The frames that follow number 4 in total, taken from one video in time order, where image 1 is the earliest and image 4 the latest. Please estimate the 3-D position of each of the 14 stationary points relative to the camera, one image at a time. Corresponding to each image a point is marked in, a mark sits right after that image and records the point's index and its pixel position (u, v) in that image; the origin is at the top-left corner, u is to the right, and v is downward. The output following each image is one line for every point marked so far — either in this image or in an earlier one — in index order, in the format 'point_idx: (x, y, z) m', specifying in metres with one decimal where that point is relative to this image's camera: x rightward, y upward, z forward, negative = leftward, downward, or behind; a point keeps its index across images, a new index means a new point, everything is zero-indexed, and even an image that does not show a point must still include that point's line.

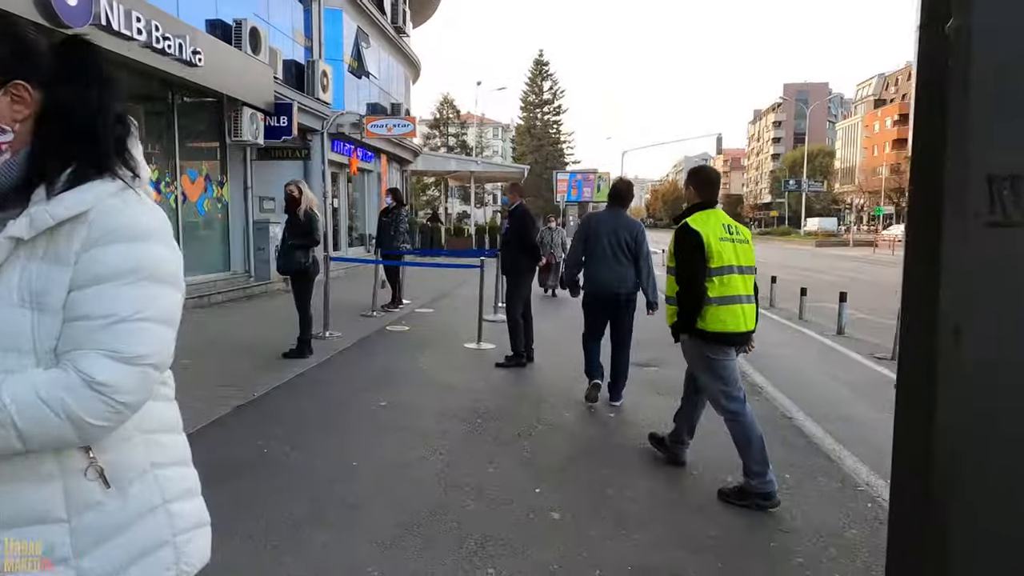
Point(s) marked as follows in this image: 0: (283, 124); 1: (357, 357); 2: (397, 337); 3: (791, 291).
0: (-4.6, +3.3, +13.2) m
1: (-1.8, -0.8, +7.5) m
2: (-1.6, -0.7, +8.8) m
3: (+6.8, -0.1, +16.2) m
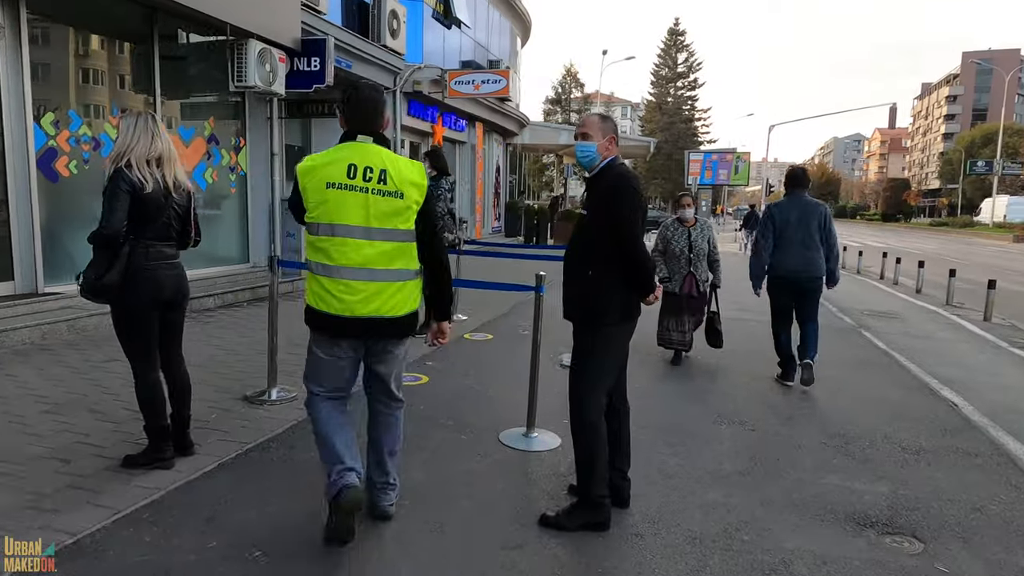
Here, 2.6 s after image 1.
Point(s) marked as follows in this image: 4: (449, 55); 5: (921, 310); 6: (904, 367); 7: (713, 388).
0: (-3.0, +3.3, +9.8) m
1: (-1.4, -1.0, +3.8) m
2: (-0.9, -0.9, +5.1) m
3: (+8.7, -0.5, +10.7) m
4: (-1.6, +6.0, +17.0) m
5: (+7.1, -0.4, +11.4) m
6: (+4.2, -0.9, +7.1) m
7: (+1.8, -0.9, +5.8) m
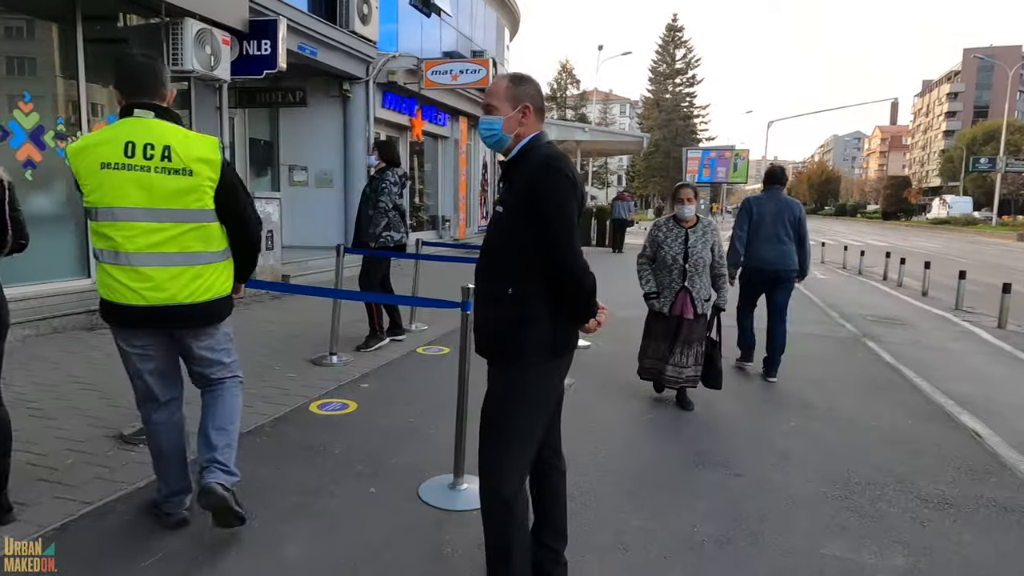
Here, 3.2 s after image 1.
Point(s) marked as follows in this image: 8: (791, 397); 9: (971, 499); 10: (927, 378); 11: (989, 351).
0: (-3.4, +3.2, +8.9) m
1: (-1.8, -1.1, +2.9) m
2: (-1.3, -1.0, +4.2) m
3: (+8.3, -0.5, +9.8) m
4: (-2.0, +6.0, +16.1) m
5: (+6.7, -0.5, +10.6) m
6: (+3.8, -0.9, +6.3) m
7: (+1.3, -1.0, +4.9) m
8: (+2.4, -1.0, +5.7) m
9: (+2.6, -1.2, +3.8) m
10: (+4.2, -0.9, +6.6) m
11: (+6.0, -0.8, +8.3) m
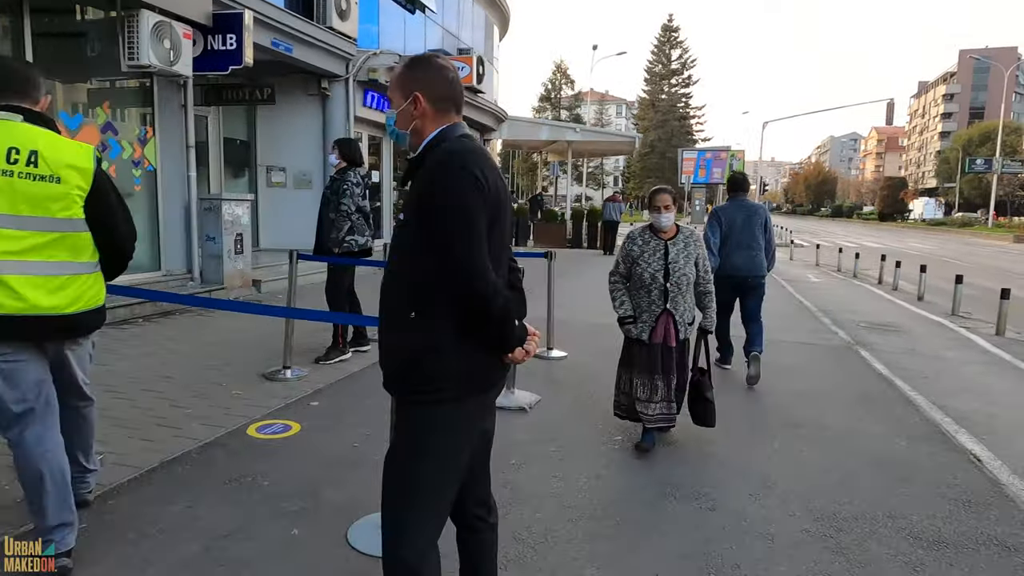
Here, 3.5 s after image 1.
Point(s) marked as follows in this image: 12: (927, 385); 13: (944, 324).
0: (-3.7, +3.1, +8.5) m
1: (-2.1, -1.2, +2.5) m
2: (-1.6, -1.0, +3.8) m
3: (+8.0, -0.6, +9.4) m
4: (-2.4, +5.9, +15.7) m
5: (+6.4, -0.5, +10.2) m
6: (+3.6, -1.0, +5.9) m
7: (+1.1, -1.0, +4.5) m
8: (+2.1, -1.0, +5.4) m
9: (+2.4, -1.3, +3.4) m
10: (+3.9, -1.0, +6.3) m
11: (+5.7, -0.9, +7.9) m
12: (+4.2, -1.0, +6.6) m
13: (+6.7, -0.5, +10.2) m
